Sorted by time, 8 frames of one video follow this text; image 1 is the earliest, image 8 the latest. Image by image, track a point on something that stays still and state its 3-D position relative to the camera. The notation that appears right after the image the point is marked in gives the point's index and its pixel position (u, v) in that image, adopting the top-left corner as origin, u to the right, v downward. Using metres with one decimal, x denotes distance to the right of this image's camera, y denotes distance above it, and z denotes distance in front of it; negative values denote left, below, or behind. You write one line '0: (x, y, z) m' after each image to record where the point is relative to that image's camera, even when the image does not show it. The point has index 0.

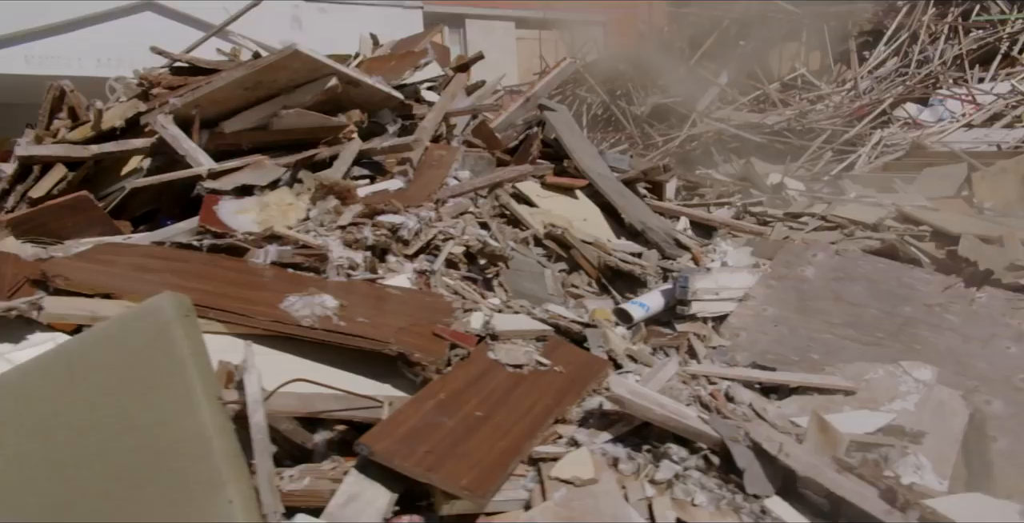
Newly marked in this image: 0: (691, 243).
0: (+1.1, +0.1, +5.2) m
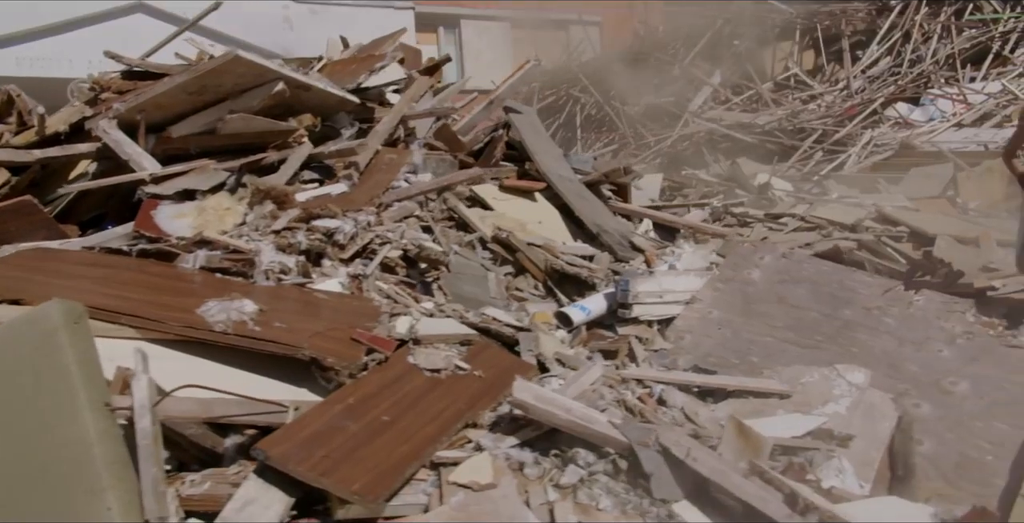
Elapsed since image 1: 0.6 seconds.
0: (+0.9, +0.1, +5.3) m
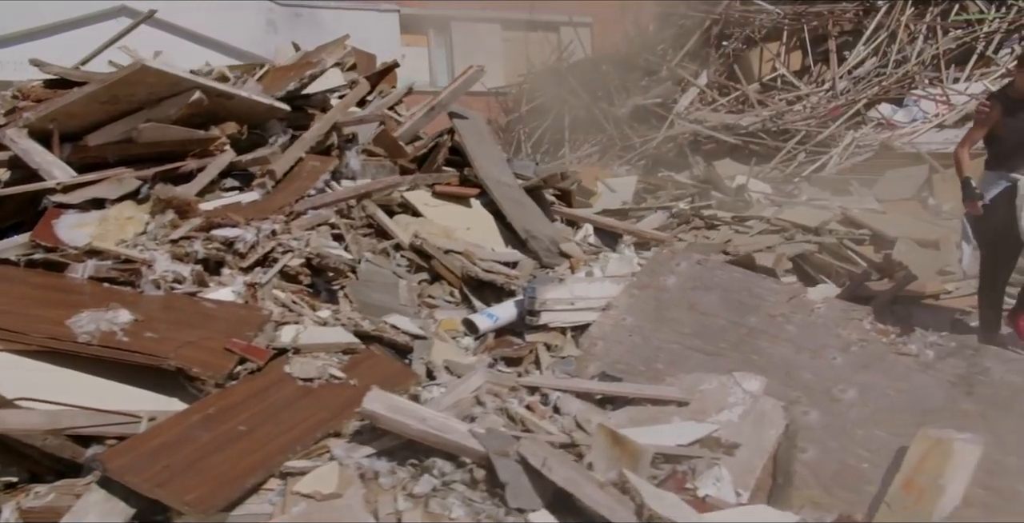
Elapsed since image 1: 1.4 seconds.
0: (+0.4, +0.1, +5.3) m
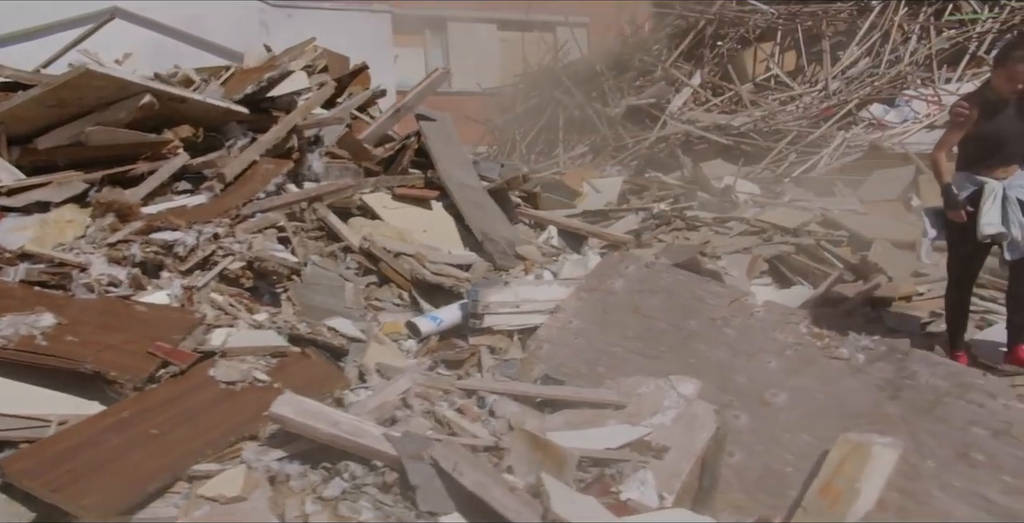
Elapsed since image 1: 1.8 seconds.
0: (+0.1, +0.1, +5.3) m
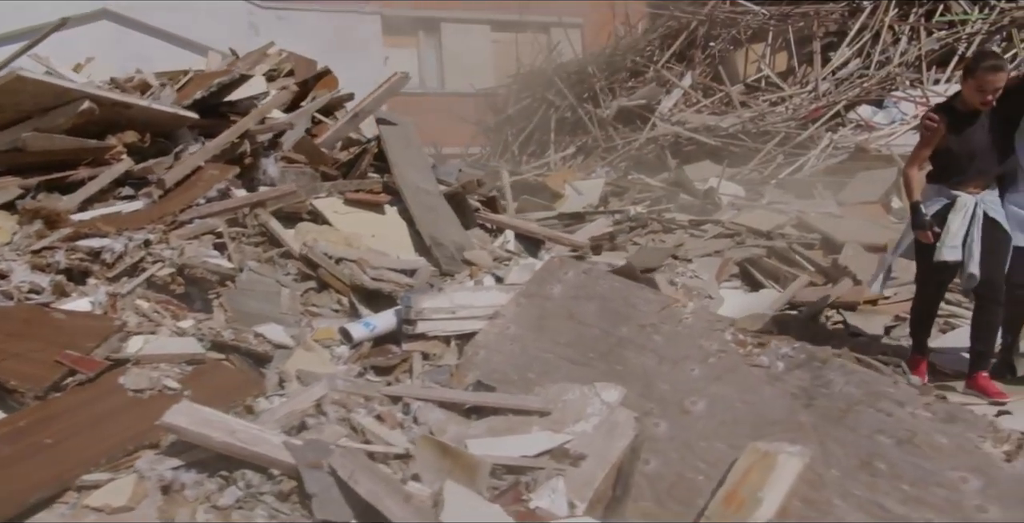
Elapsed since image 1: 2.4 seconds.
0: (-0.2, 0.0, +5.3) m
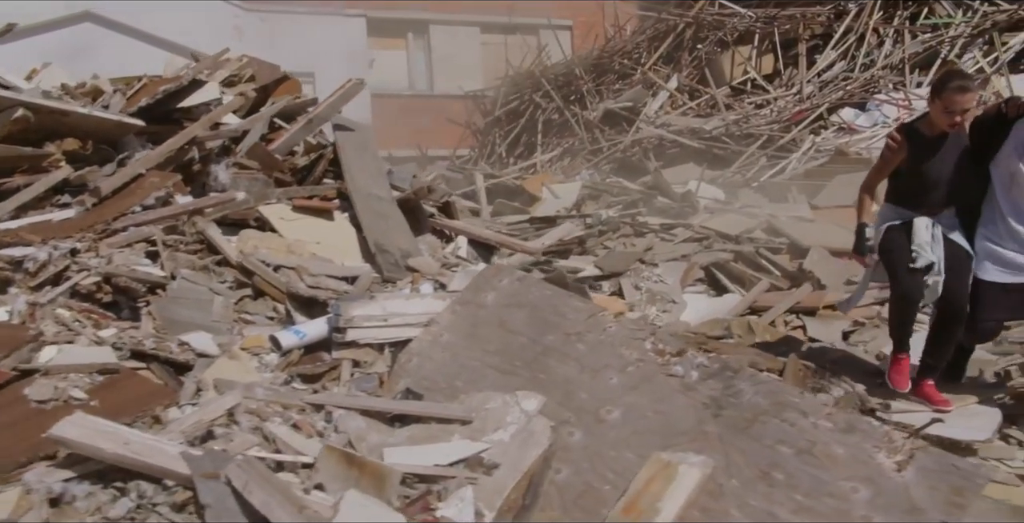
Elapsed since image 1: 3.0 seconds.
0: (-0.6, 0.0, +5.3) m
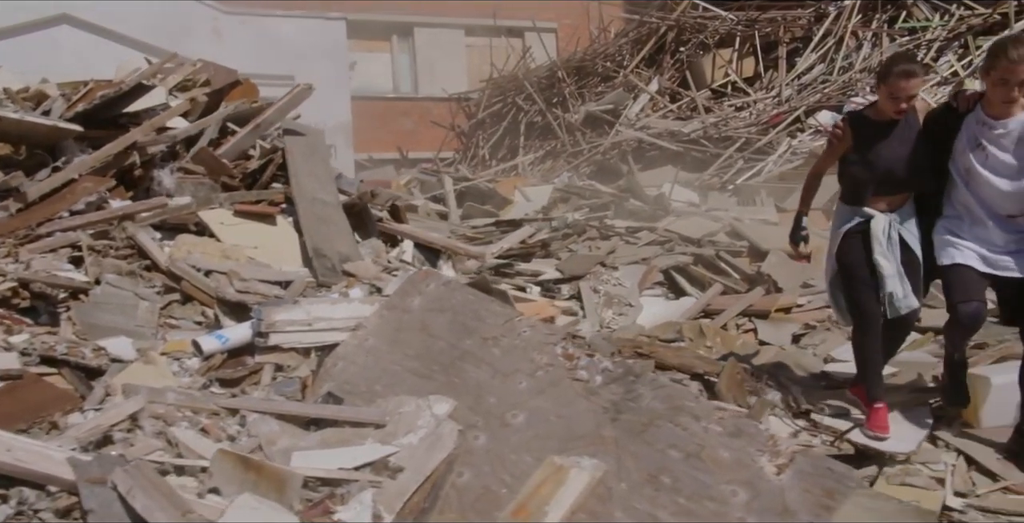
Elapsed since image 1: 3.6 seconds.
0: (-1.0, -0.1, +5.4) m
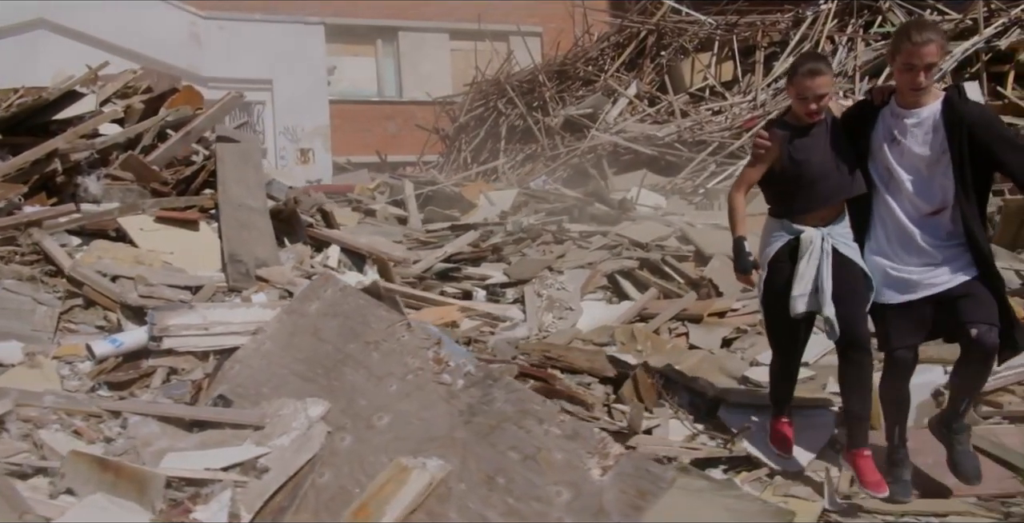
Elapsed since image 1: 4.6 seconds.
0: (-1.6, -0.1, +5.5) m
